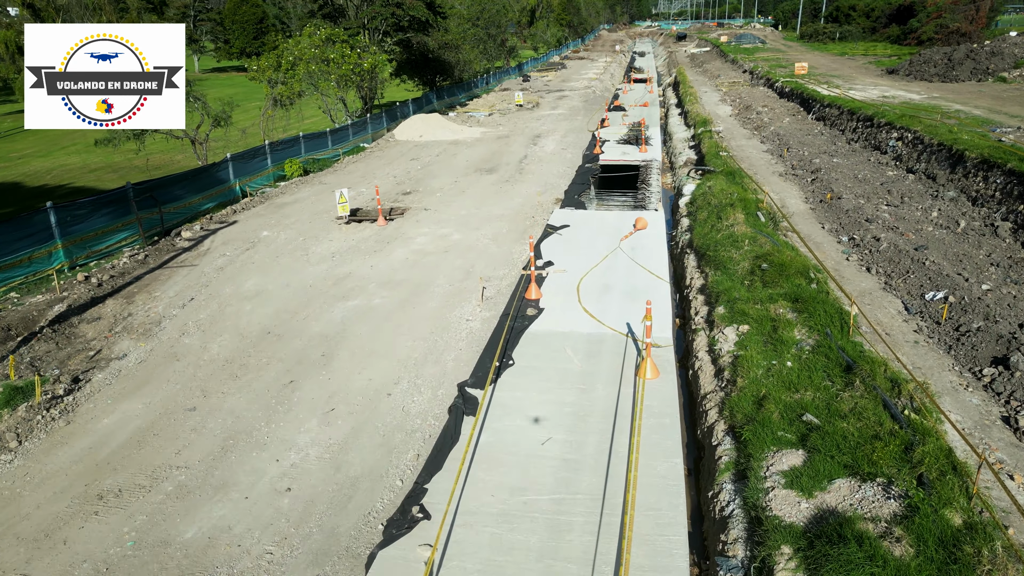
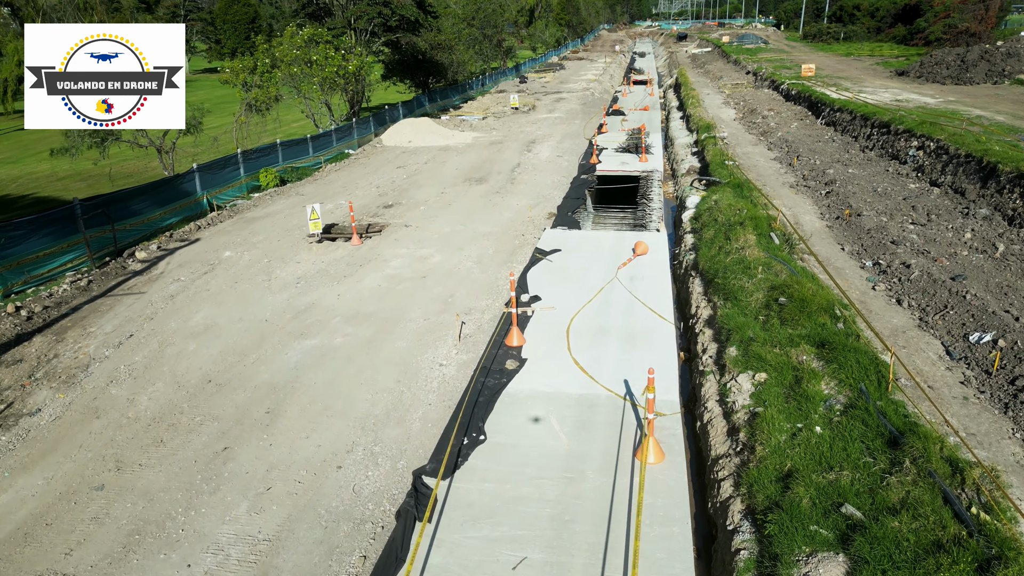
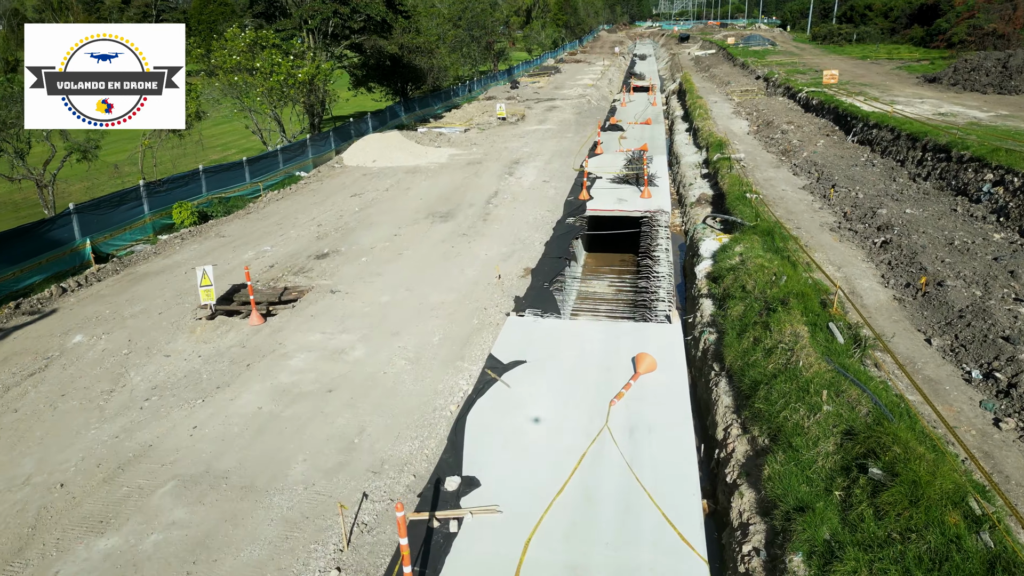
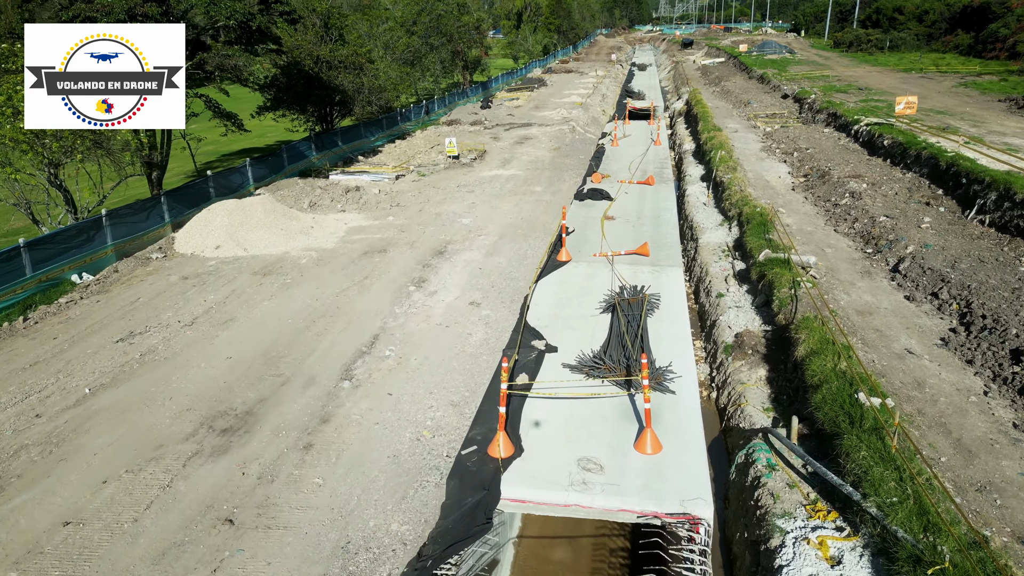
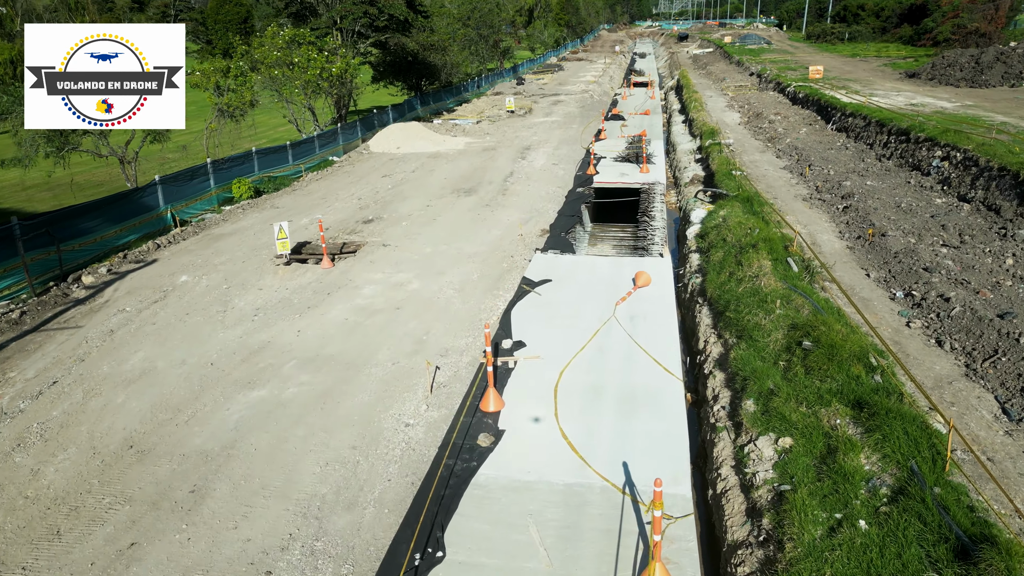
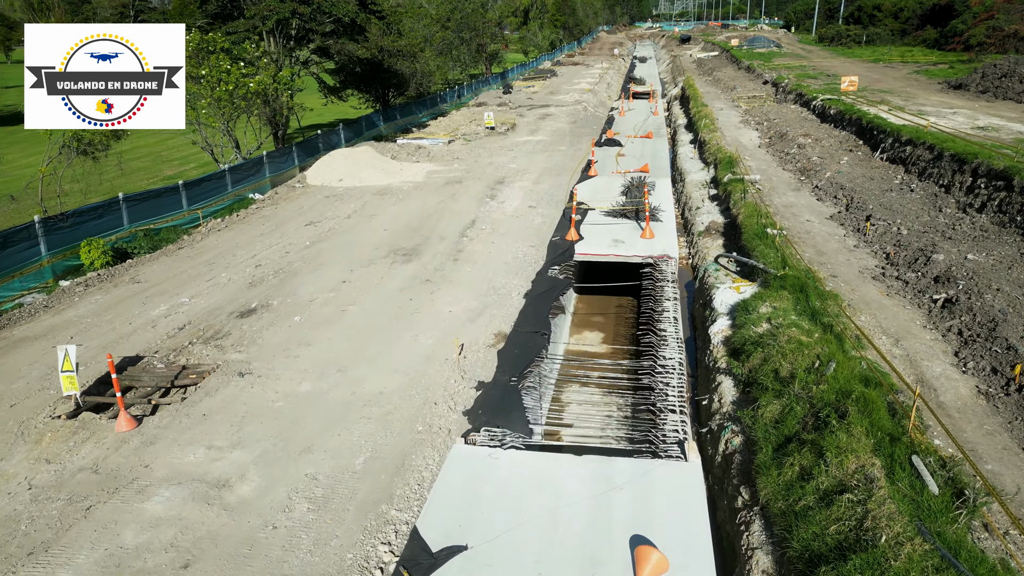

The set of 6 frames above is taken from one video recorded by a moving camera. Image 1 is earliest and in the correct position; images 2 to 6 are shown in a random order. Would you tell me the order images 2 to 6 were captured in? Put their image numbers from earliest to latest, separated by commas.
2, 5, 3, 6, 4
